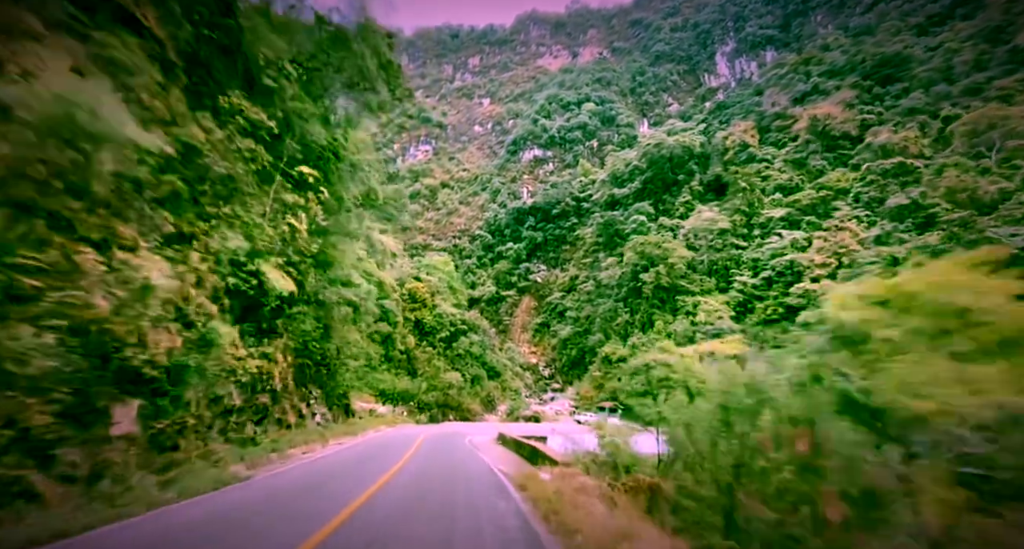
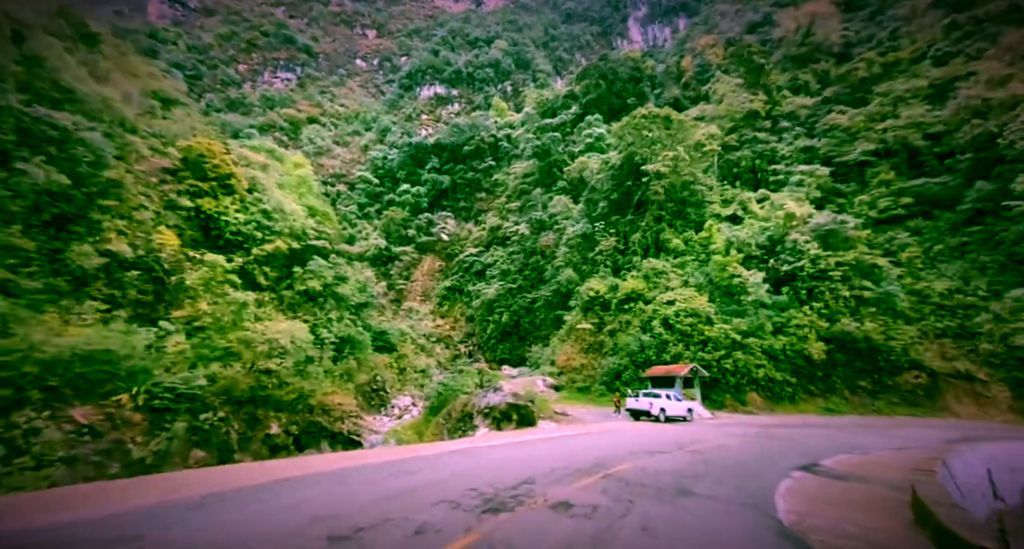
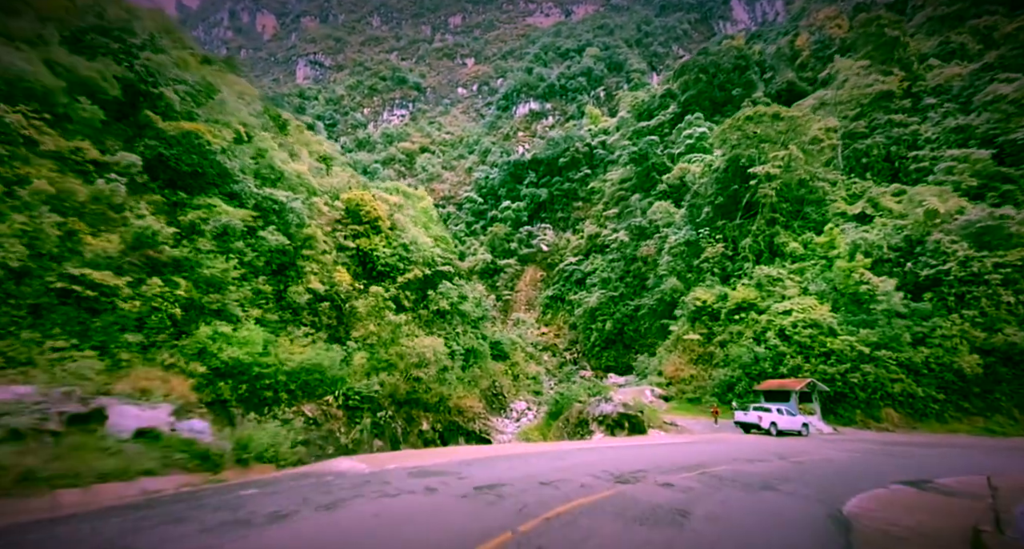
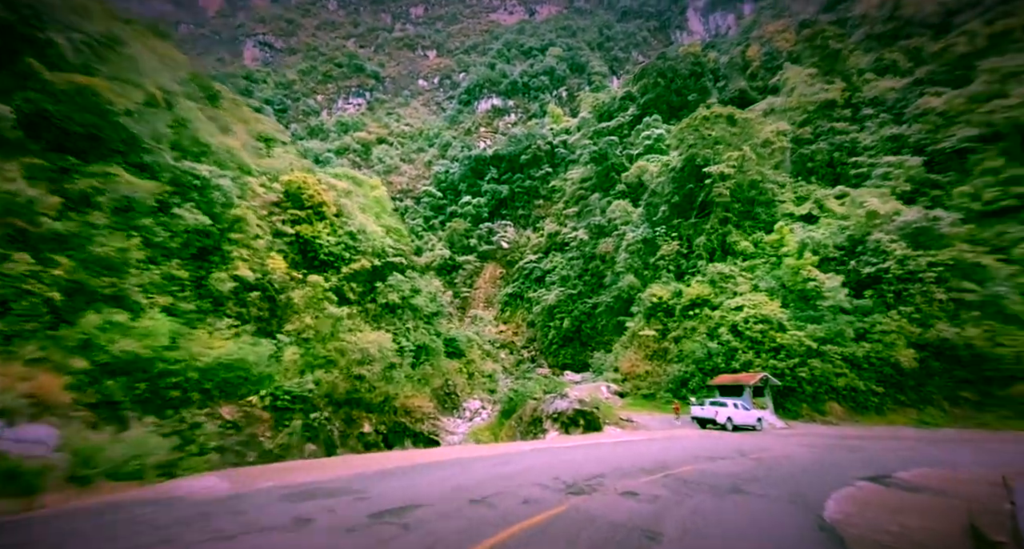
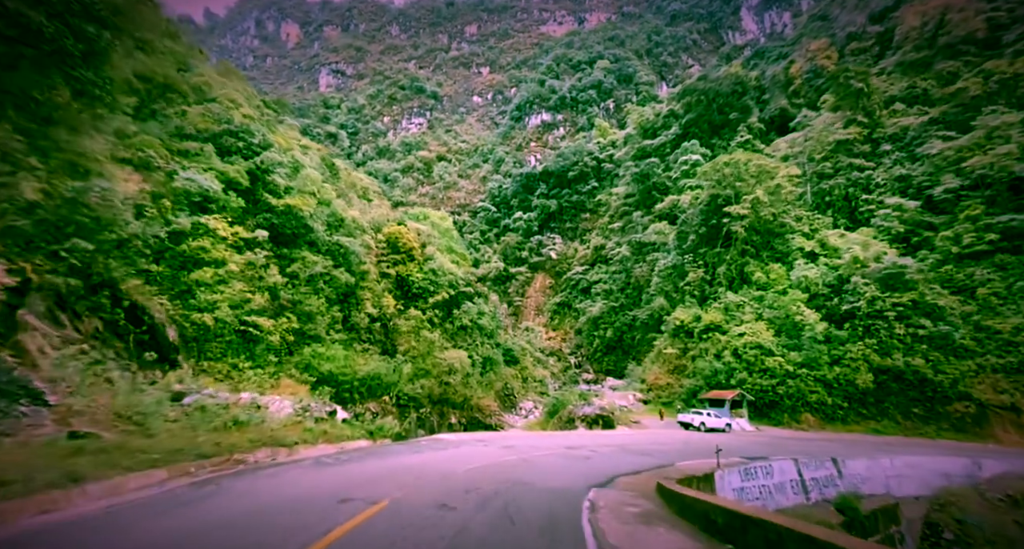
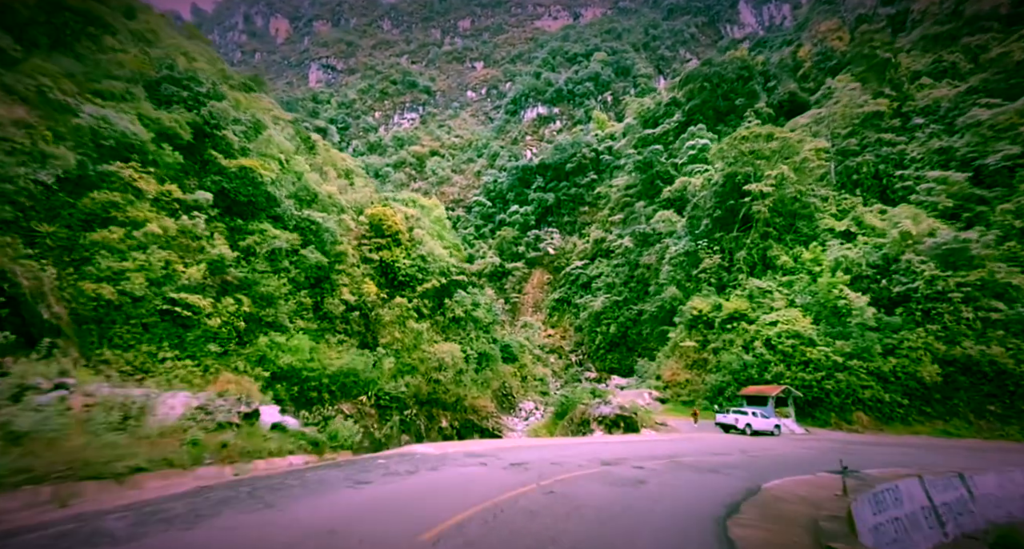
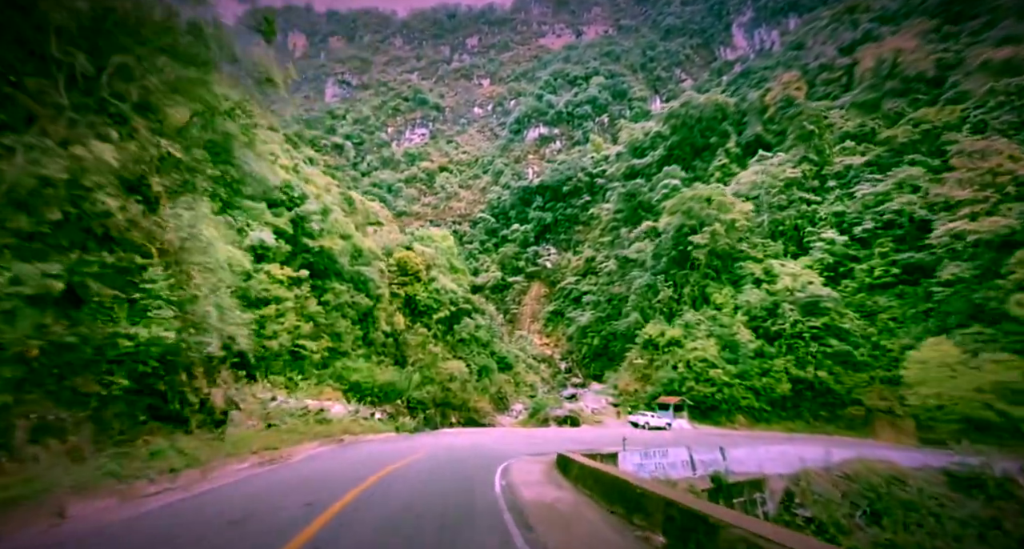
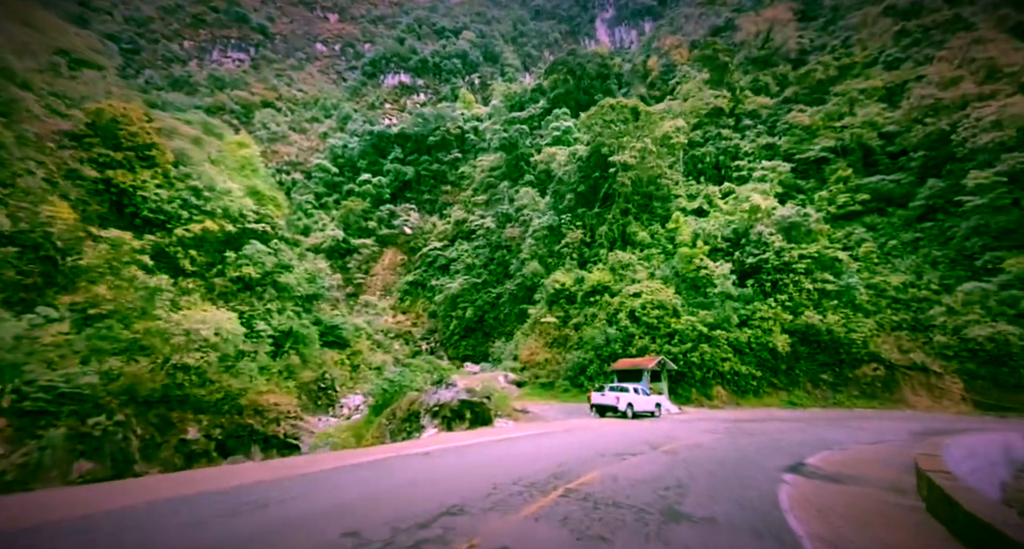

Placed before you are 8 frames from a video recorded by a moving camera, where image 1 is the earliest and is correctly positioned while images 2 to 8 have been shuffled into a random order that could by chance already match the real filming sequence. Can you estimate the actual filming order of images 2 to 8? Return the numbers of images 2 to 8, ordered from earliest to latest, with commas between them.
7, 5, 6, 3, 4, 2, 8
